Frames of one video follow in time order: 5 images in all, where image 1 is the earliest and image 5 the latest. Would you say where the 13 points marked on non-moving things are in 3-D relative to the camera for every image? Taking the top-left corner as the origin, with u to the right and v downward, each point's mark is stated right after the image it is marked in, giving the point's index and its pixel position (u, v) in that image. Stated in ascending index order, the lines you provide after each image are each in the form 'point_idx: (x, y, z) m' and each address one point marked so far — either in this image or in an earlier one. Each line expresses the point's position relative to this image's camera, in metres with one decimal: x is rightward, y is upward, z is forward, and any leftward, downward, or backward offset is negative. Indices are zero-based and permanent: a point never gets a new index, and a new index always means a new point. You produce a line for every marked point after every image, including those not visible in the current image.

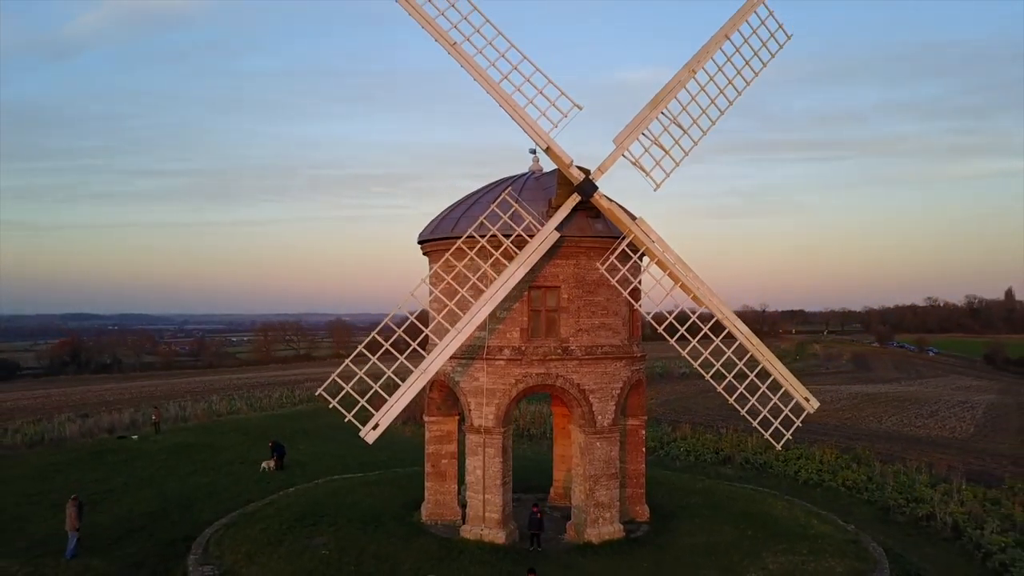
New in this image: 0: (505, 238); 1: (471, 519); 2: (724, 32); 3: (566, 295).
0: (-0.1, +1.0, +11.7) m
1: (-0.9, -5.1, +12.2) m
2: (+5.0, +6.0, +13.1) m
3: (+1.2, -0.1, +11.9) m
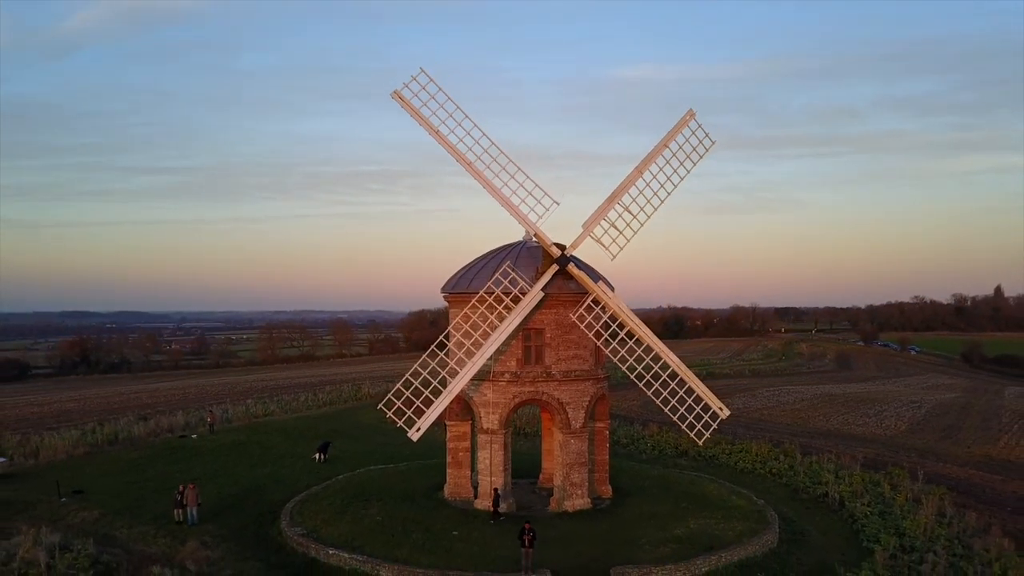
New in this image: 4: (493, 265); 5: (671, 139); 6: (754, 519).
0: (-0.2, -0.2, +16.4) m
1: (-0.9, -6.3, +16.9) m
2: (+4.9, +4.8, +17.8) m
3: (+1.1, -1.4, +16.6) m
4: (-0.6, +0.7, +17.0) m
5: (+5.2, +4.9, +17.8) m
6: (+7.2, -6.8, +16.4) m
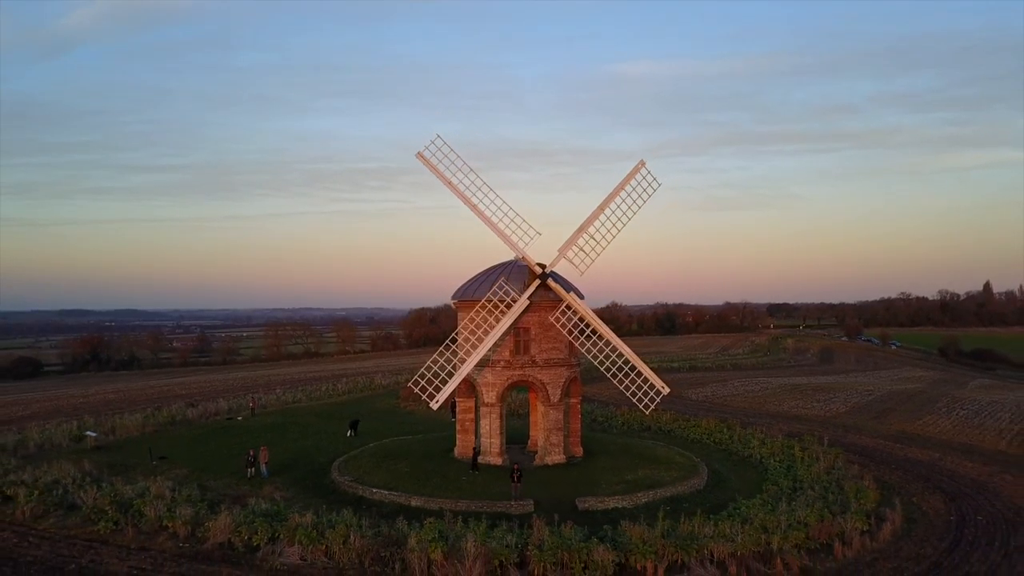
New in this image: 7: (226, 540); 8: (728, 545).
0: (-0.4, -0.6, +21.8) m
1: (-1.1, -6.7, +22.3) m
2: (+4.7, +4.4, +23.2) m
3: (+0.9, -1.7, +22.1) m
4: (-0.8, +0.4, +22.4) m
5: (+4.9, +4.5, +23.2) m
6: (+6.9, -7.2, +21.8) m
7: (-8.5, -7.5, +16.5) m
8: (+6.0, -7.1, +15.3) m
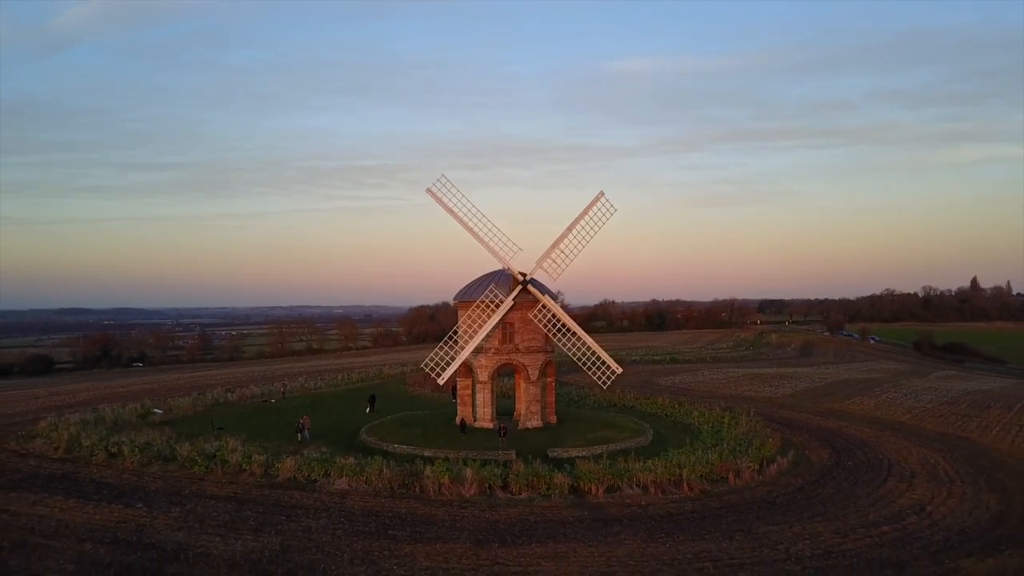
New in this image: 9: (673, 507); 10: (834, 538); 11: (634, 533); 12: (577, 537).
0: (-1.0, -0.8, +28.1) m
1: (-1.7, -6.8, +28.6) m
2: (+4.0, +4.3, +29.4) m
3: (+0.3, -1.9, +28.3) m
4: (-1.4, +0.2, +28.6) m
5: (+4.3, +4.4, +29.5) m
6: (+6.4, -7.3, +28.2) m
7: (-9.0, -7.7, +22.8) m
8: (+5.4, -7.3, +21.7) m
9: (+5.8, -7.8, +19.9) m
10: (+10.2, -8.0, +17.6) m
11: (+3.9, -7.8, +17.7) m
12: (+2.0, -7.8, +17.4) m
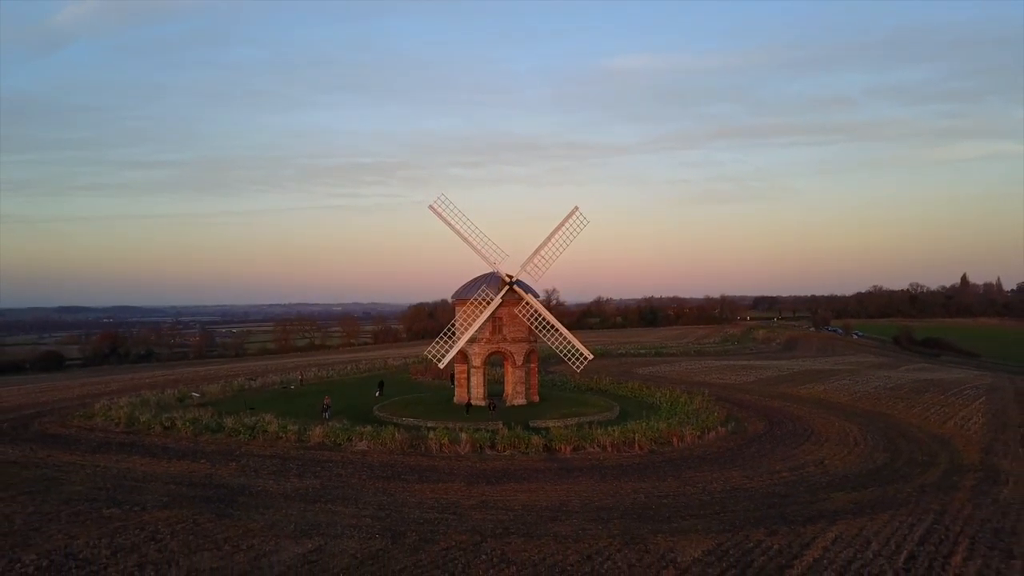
0: (-1.7, -0.8, +33.4) m
1: (-2.4, -6.8, +34.0) m
2: (+3.3, +4.3, +34.8) m
3: (-0.4, -1.9, +33.7) m
4: (-2.1, +0.2, +34.0) m
5: (+3.6, +4.4, +34.8) m
6: (+5.7, -7.3, +33.5) m
7: (-9.7, -7.7, +28.1) m
8: (+4.8, -7.3, +27.1) m
9: (+5.1, -7.9, +25.3) m
10: (+9.6, -8.0, +23.0) m
11: (+3.2, -7.9, +23.0) m
12: (+1.4, -7.8, +22.7) m
